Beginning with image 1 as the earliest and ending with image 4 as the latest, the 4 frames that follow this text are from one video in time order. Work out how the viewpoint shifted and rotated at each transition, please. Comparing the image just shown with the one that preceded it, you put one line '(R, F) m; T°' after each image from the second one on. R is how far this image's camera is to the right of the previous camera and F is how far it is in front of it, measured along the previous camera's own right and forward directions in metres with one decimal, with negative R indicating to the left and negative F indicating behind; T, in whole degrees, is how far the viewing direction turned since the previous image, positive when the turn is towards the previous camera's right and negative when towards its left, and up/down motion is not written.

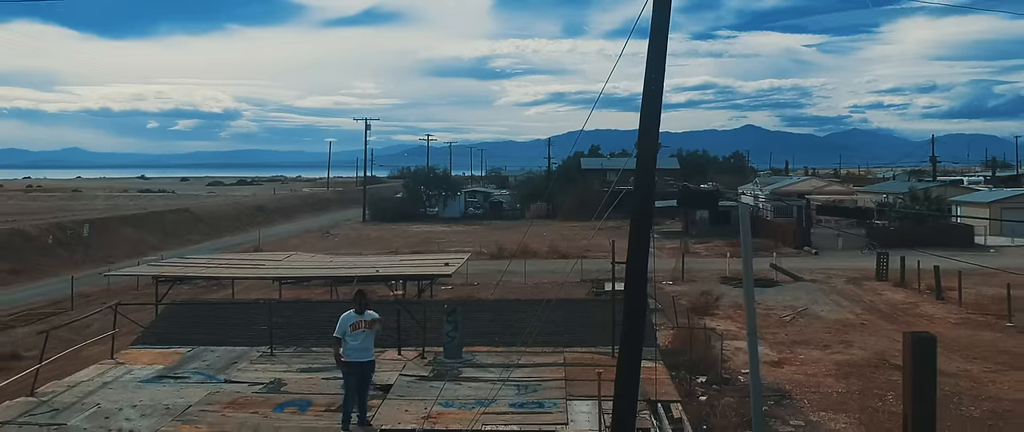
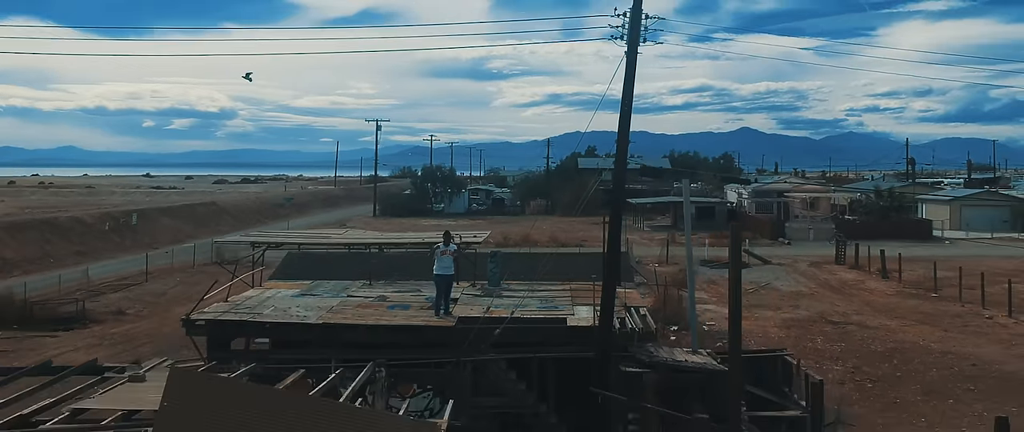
(-0.5, -4.5) m; 0°
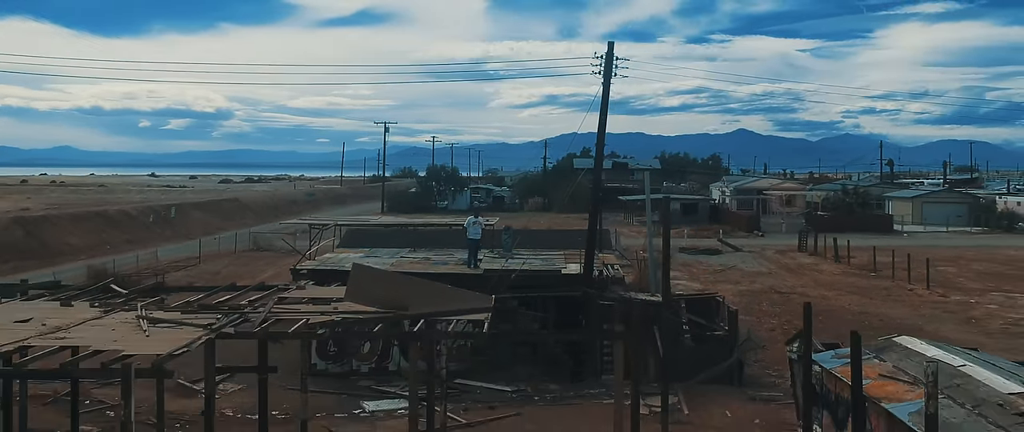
(-0.3, -4.8) m; 0°
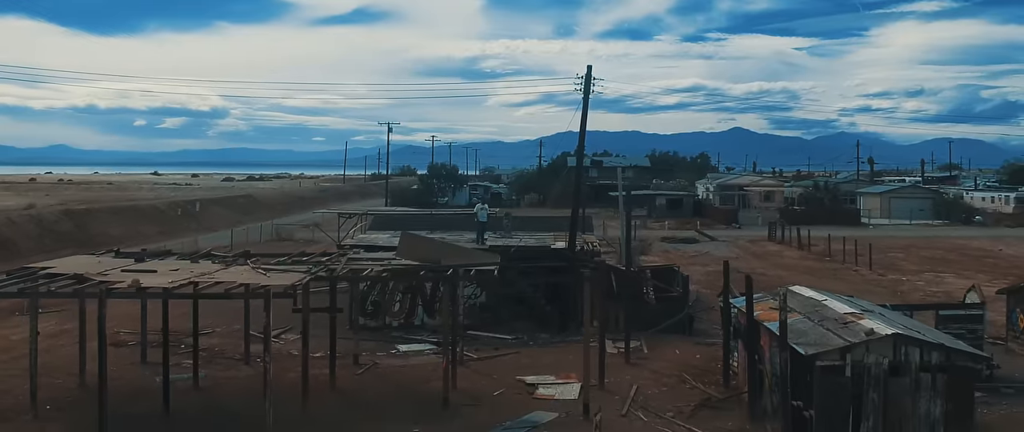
(-0.1, -4.2) m; 0°
